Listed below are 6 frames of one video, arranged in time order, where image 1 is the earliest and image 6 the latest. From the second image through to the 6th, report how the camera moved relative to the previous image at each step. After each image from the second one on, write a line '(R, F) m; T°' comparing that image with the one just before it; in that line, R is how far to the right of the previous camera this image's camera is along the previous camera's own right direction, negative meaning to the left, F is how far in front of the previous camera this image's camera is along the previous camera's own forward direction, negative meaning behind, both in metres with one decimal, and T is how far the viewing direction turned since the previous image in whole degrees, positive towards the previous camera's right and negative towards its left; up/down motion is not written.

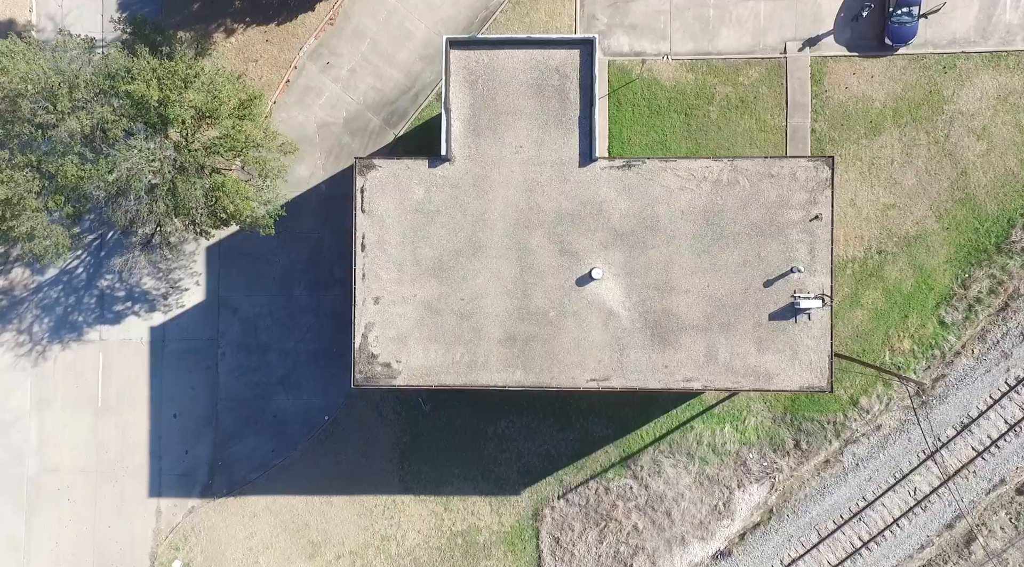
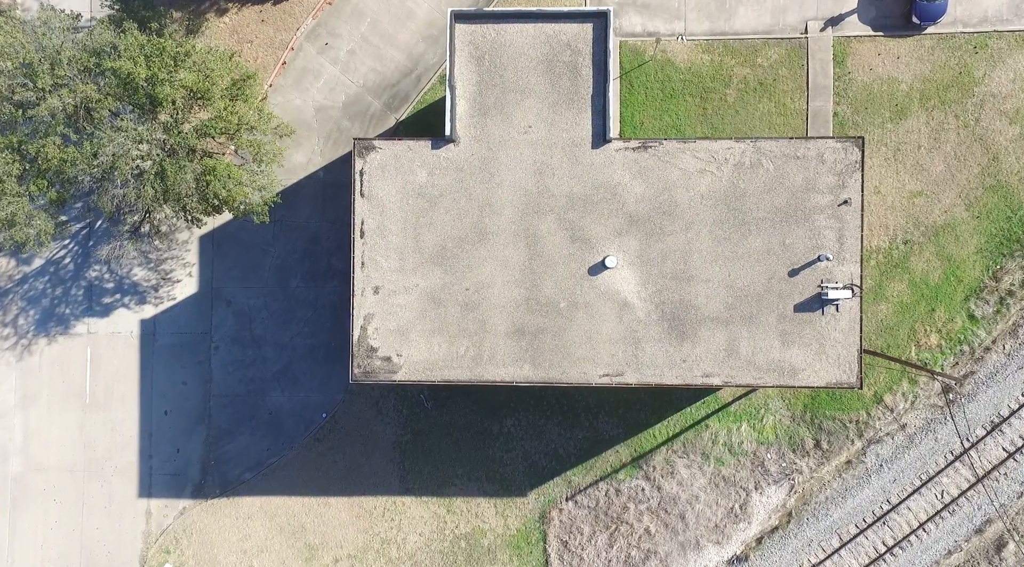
(-0.2, +2.2) m; 0°
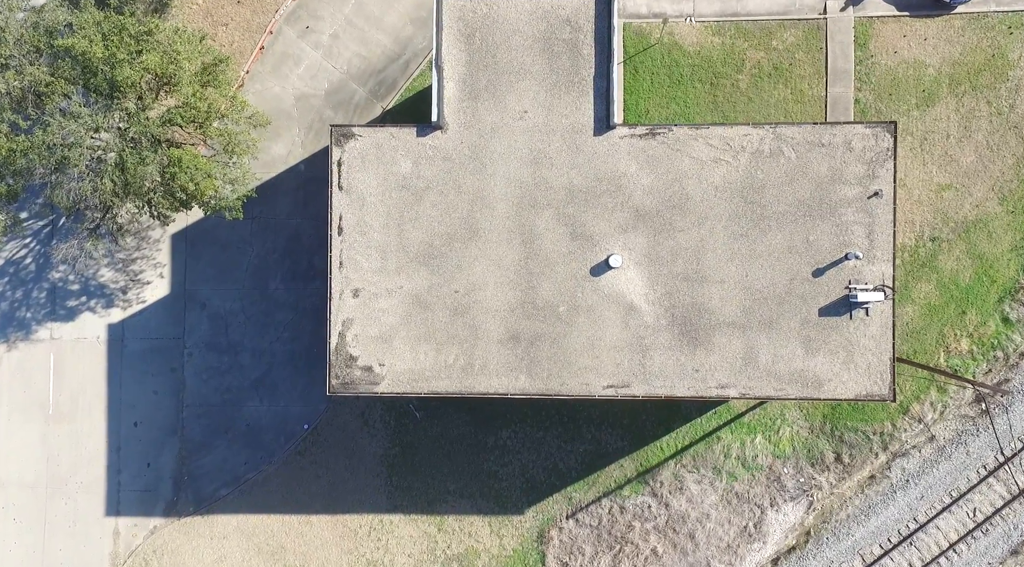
(+0.1, +3.3) m; 0°
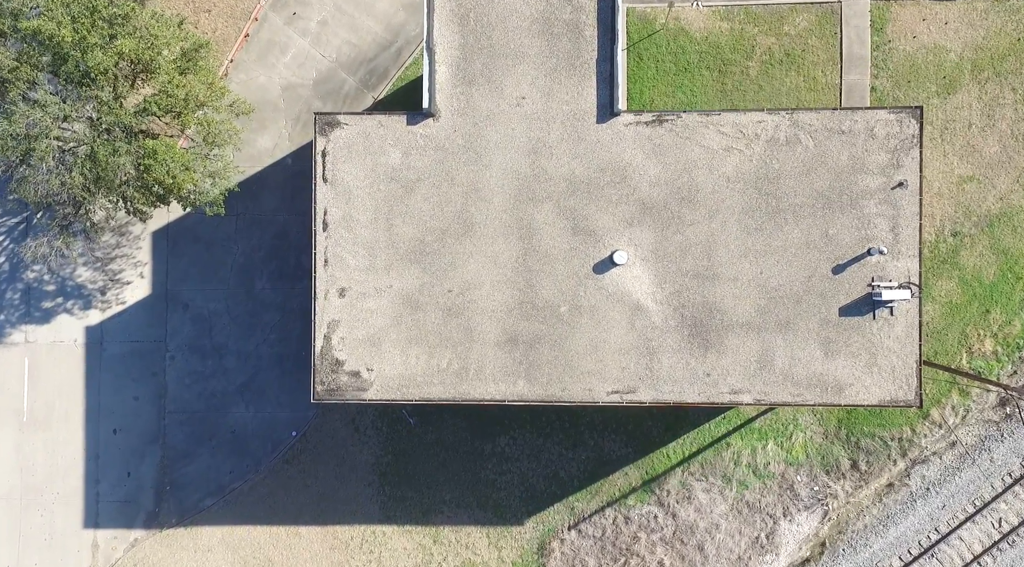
(+0.1, +2.1) m; 0°
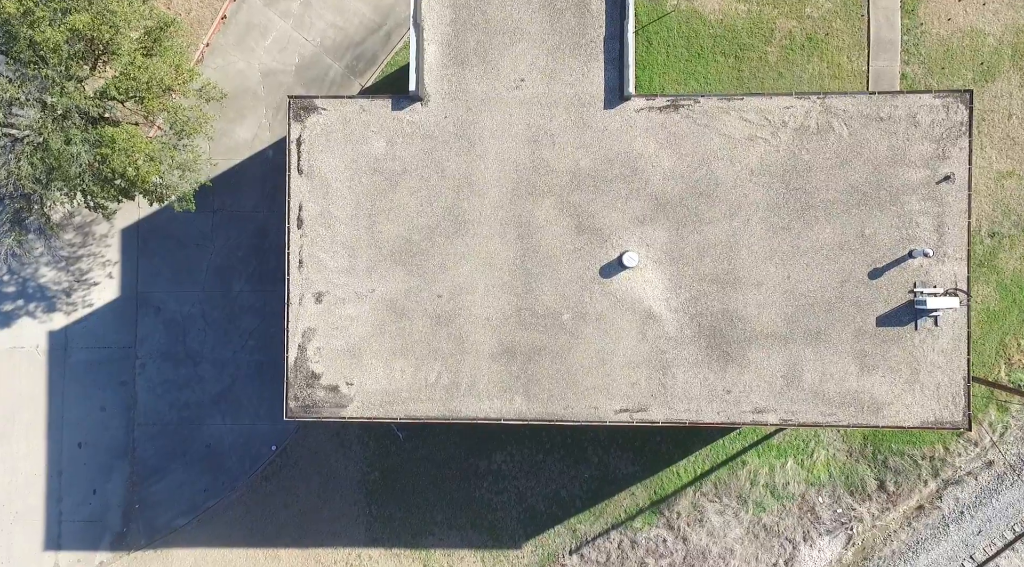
(+0.1, +3.1) m; 0°
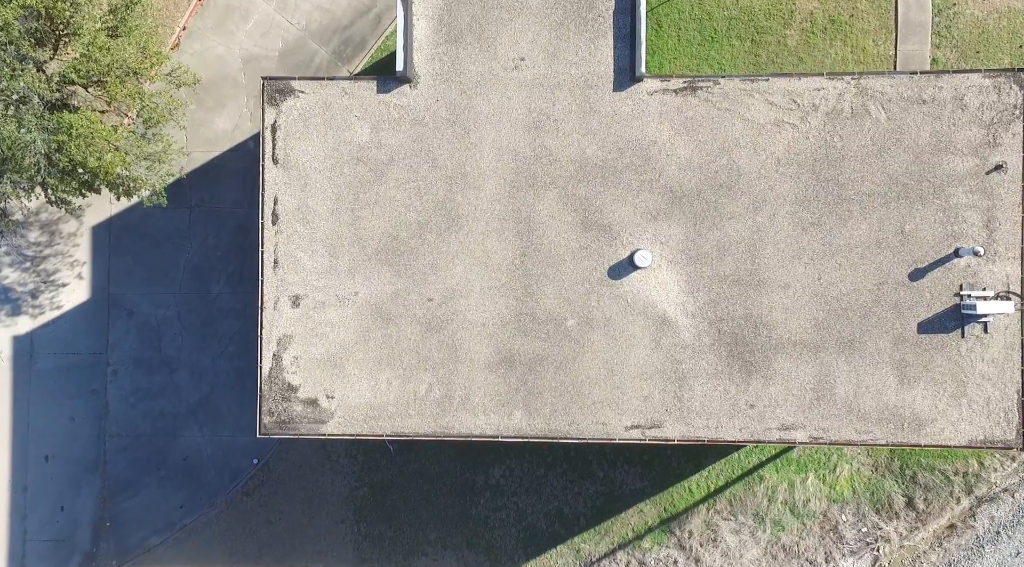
(0.0, +2.6) m; 0°
